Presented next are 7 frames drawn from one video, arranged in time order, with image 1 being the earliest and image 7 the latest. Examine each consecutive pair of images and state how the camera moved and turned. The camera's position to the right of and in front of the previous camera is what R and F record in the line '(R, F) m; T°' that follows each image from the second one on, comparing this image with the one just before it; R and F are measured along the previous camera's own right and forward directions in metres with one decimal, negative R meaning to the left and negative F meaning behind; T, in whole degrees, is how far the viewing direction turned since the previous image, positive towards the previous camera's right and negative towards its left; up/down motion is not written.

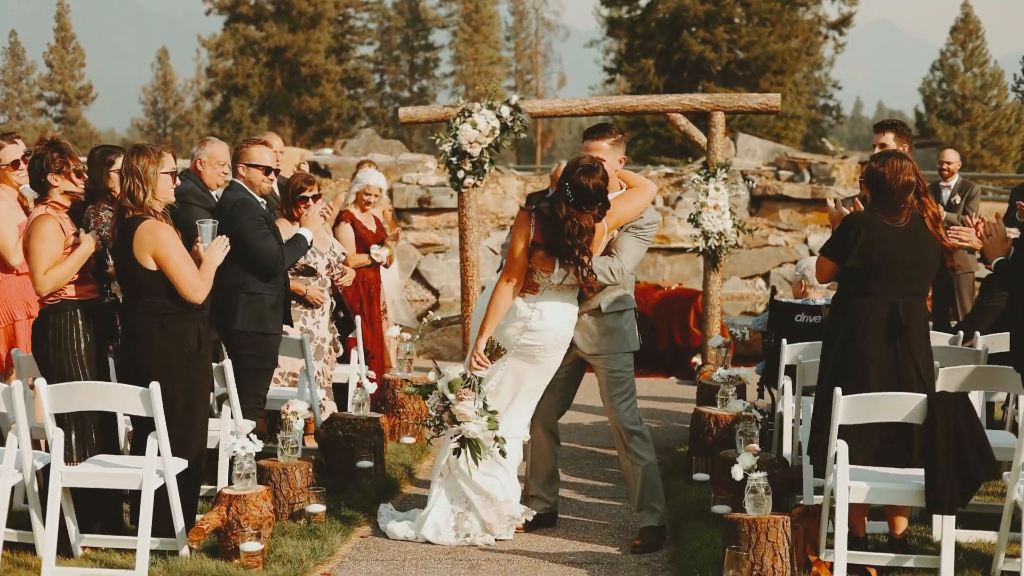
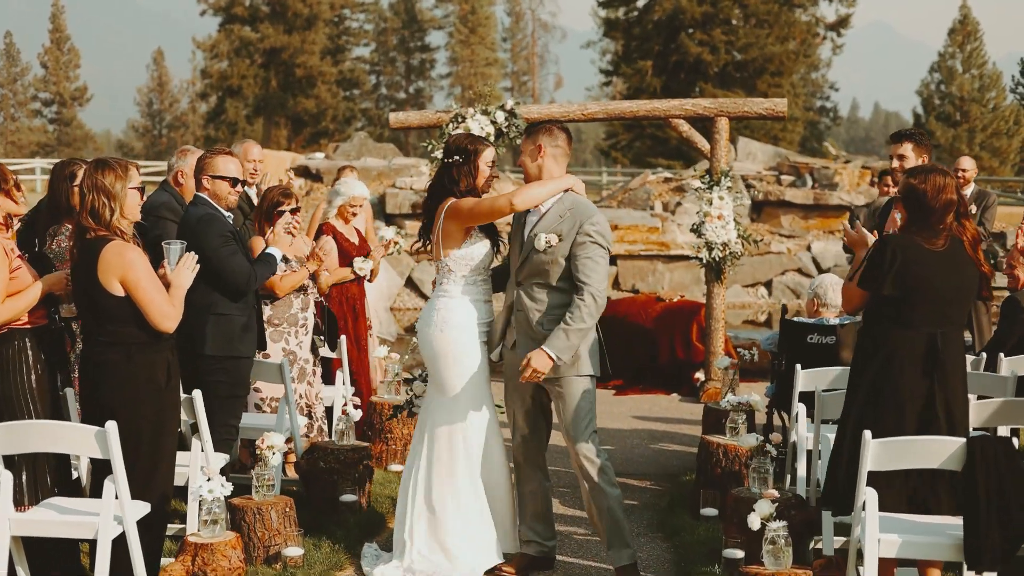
(0.0, +0.4) m; 0°
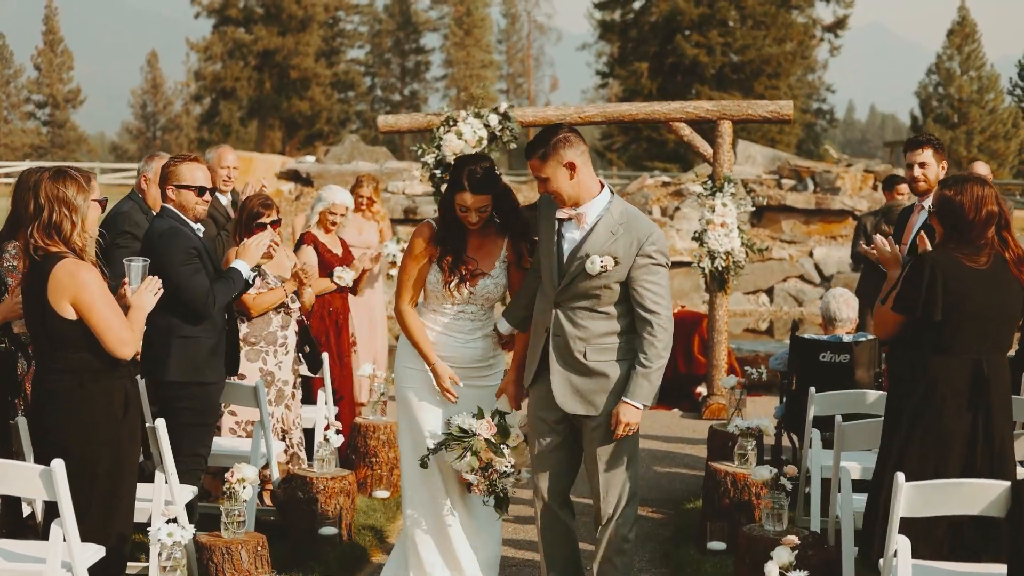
(0.0, +0.4) m; 0°
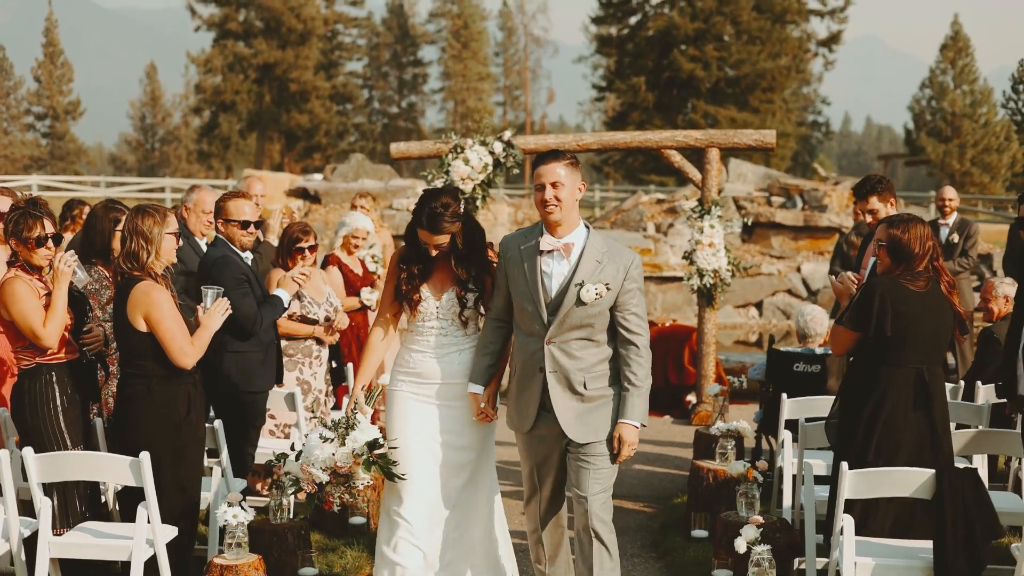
(-0.1, -0.7) m; 0°
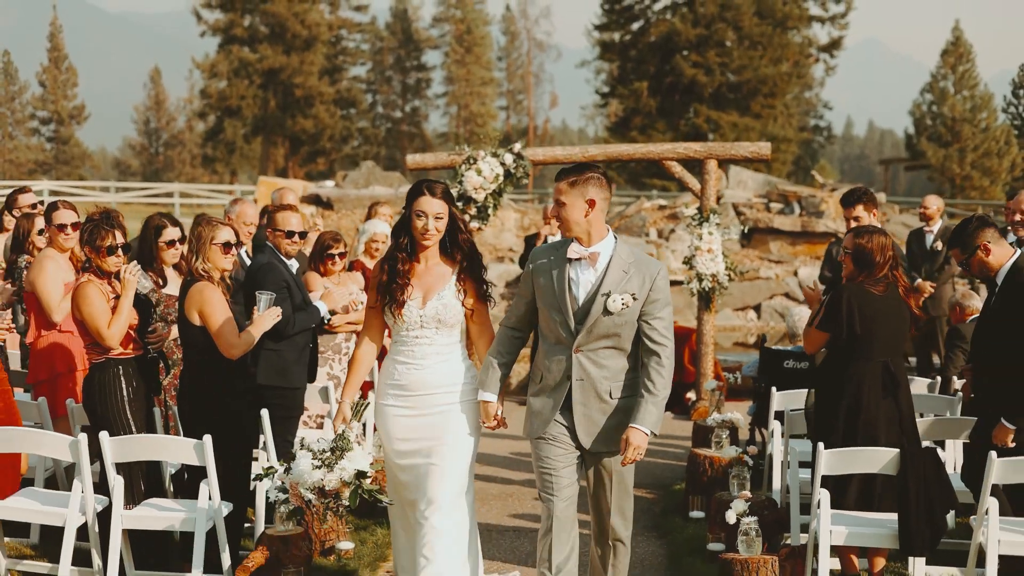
(-0.1, -0.6) m; 0°
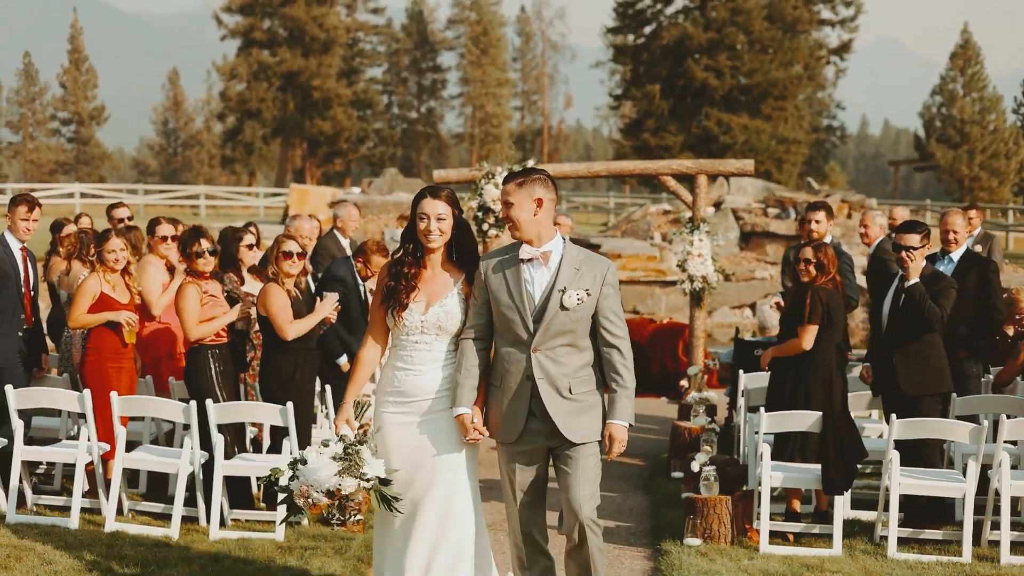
(0.0, -1.4) m; -1°
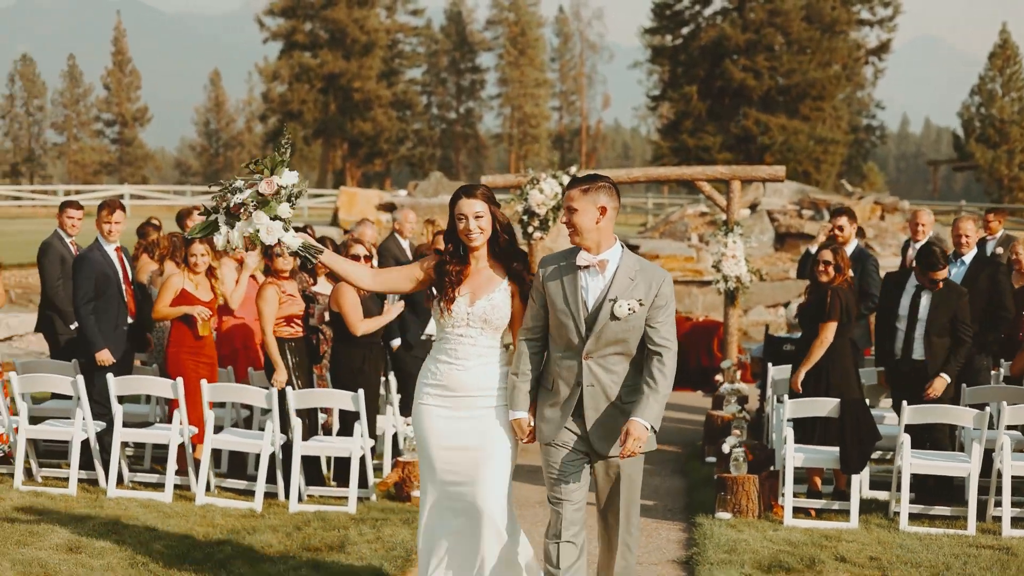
(-0.1, -0.7) m; -2°
